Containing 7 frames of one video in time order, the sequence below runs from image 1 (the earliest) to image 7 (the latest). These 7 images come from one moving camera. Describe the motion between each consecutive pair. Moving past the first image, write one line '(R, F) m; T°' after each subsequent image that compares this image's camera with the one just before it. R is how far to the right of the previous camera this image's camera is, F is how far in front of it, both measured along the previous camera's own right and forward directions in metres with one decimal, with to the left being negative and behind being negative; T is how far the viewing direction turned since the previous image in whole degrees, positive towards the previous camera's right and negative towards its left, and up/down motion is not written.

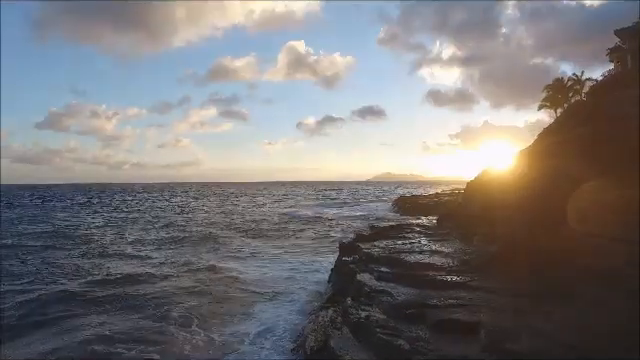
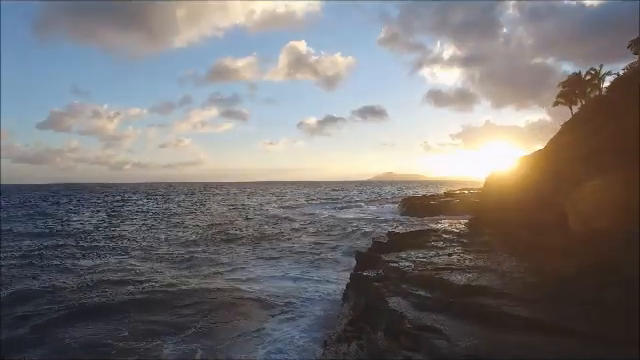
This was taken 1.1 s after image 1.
(-0.5, 0.0) m; 0°
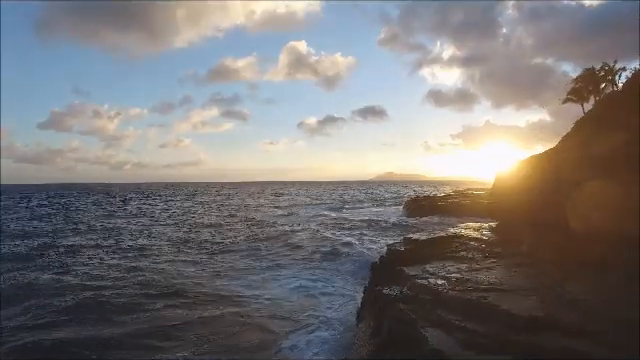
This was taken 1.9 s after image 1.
(-0.7, -0.6) m; 0°
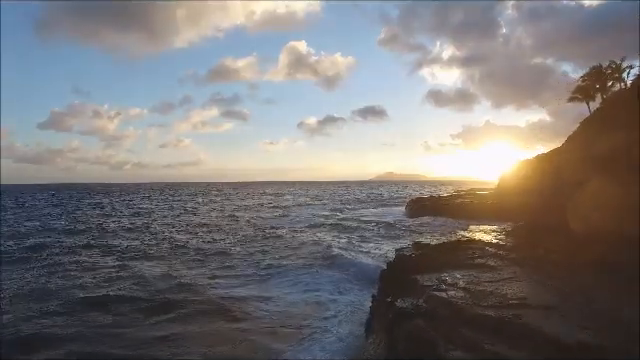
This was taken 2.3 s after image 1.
(-0.4, -1.6) m; 0°
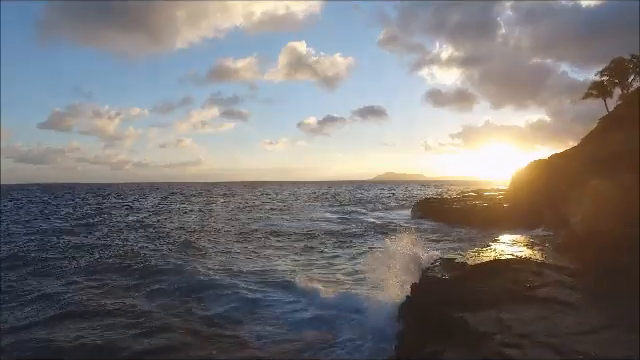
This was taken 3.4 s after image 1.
(-0.3, +2.0) m; 0°
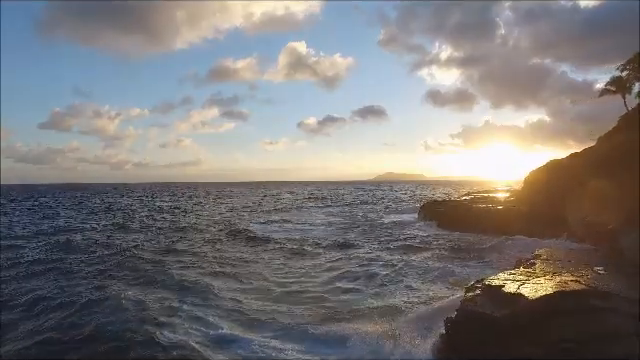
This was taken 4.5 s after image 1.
(-0.5, +1.4) m; 0°
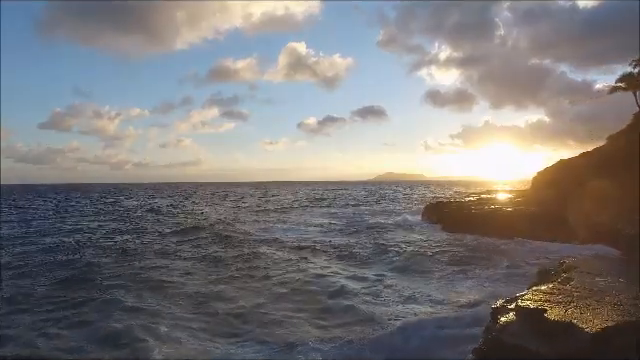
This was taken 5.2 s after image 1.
(+0.9, -1.1) m; 0°
